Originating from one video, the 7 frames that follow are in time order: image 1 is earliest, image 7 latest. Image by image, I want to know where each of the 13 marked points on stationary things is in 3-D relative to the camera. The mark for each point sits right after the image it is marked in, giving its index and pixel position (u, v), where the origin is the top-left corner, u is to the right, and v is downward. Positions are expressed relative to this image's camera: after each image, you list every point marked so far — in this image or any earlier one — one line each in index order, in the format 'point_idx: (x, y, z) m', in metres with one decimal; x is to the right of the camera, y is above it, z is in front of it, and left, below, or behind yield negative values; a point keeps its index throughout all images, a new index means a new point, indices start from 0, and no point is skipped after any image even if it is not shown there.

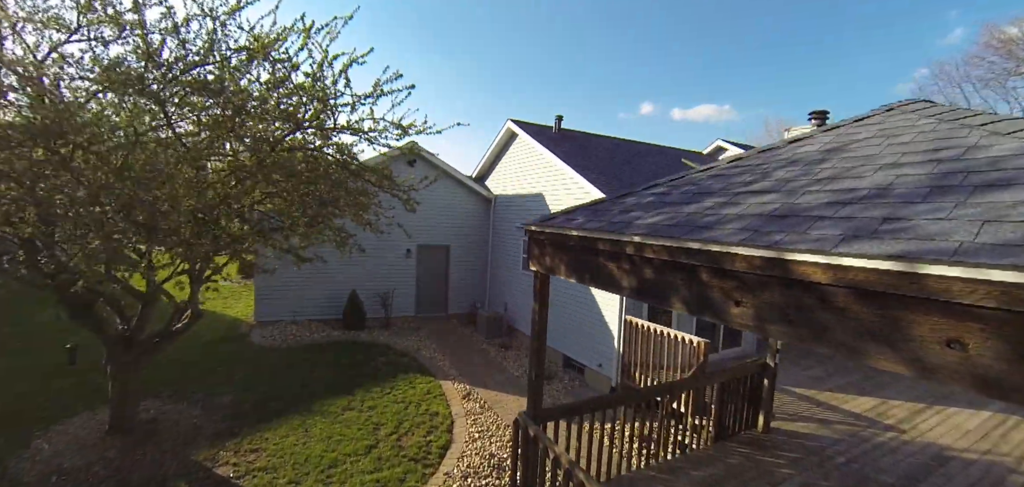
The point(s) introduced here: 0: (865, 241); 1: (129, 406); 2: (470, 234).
0: (+2.0, 0.0, +2.9) m
1: (-5.7, -2.4, +7.3) m
2: (-1.1, +0.2, +12.6) m
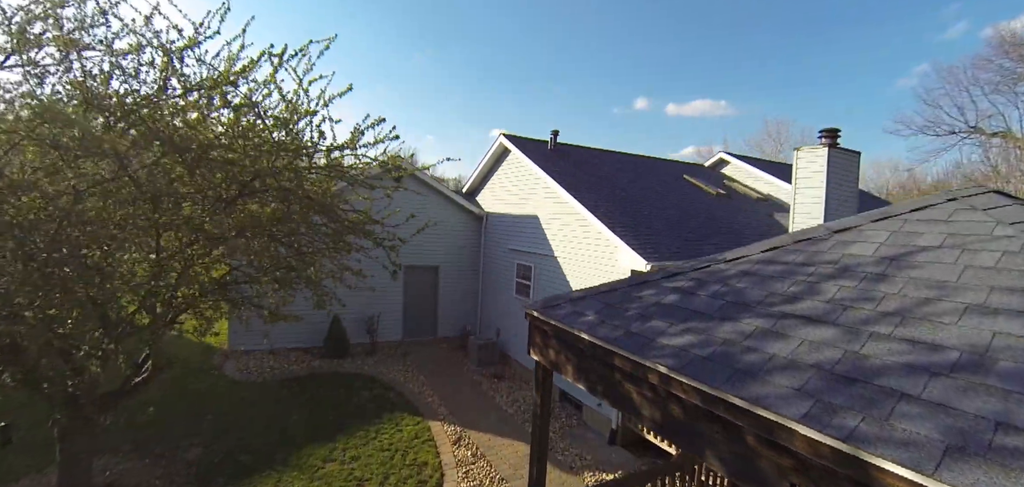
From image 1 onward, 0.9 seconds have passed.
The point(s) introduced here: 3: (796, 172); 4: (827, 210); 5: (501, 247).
0: (+2.1, -1.0, +2.2) m
1: (-5.7, -3.1, +6.6) m
2: (-1.2, -0.3, +11.8) m
3: (+6.4, +1.5, +11.0) m
4: (+6.7, +0.7, +10.4) m
5: (-0.3, -0.2, +11.4) m
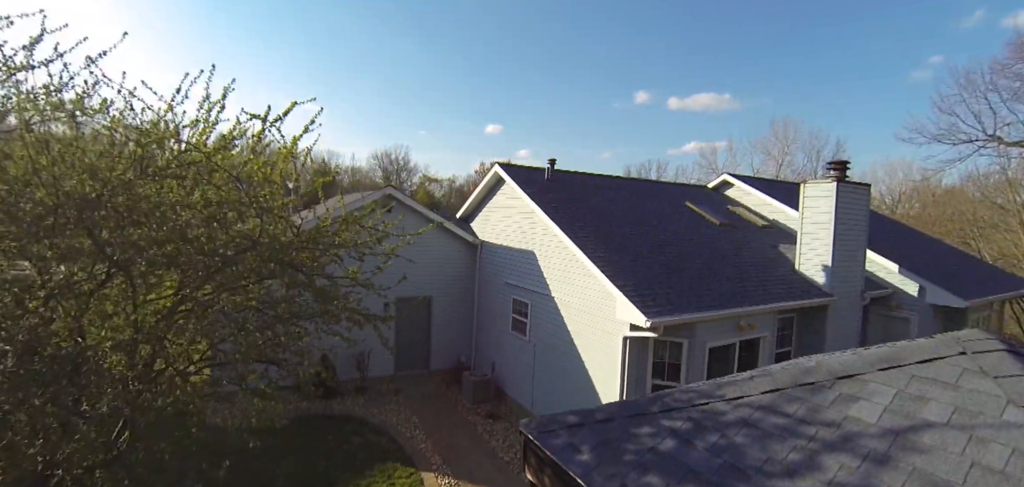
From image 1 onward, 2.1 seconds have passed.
0: (+2.1, -2.4, +2.2) m
1: (-5.8, -4.1, +6.6) m
2: (-1.3, -1.0, +11.7) m
3: (+6.3, +0.8, +10.8) m
4: (+6.6, -0.1, +10.2) m
5: (-0.4, -0.9, +11.2) m
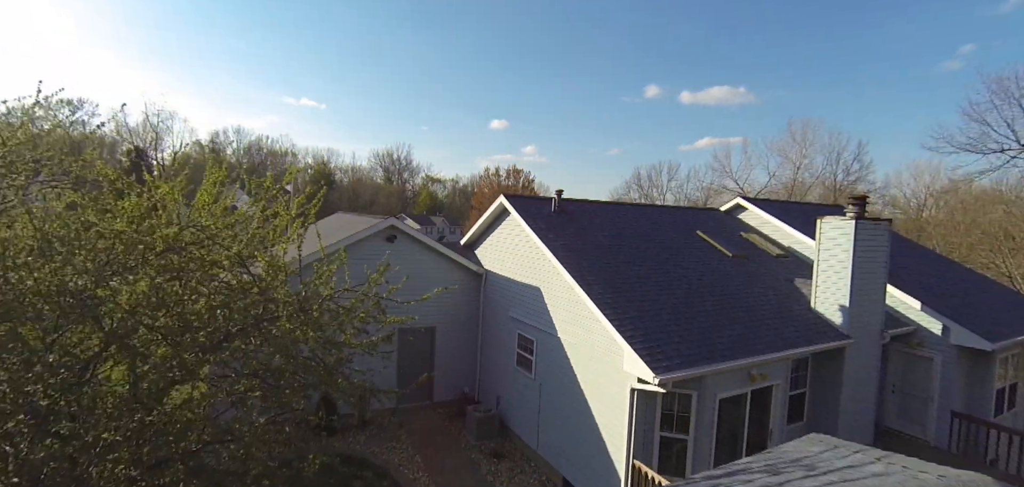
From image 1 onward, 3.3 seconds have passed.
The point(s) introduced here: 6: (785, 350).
0: (+2.1, -3.7, +2.1) m
1: (-5.7, -5.1, +6.7) m
2: (-1.2, -1.6, +11.5) m
3: (+6.4, 0.0, +10.4) m
4: (+6.7, -0.9, +9.9) m
5: (-0.2, -1.6, +11.0) m
6: (+5.0, -1.9, +9.1) m
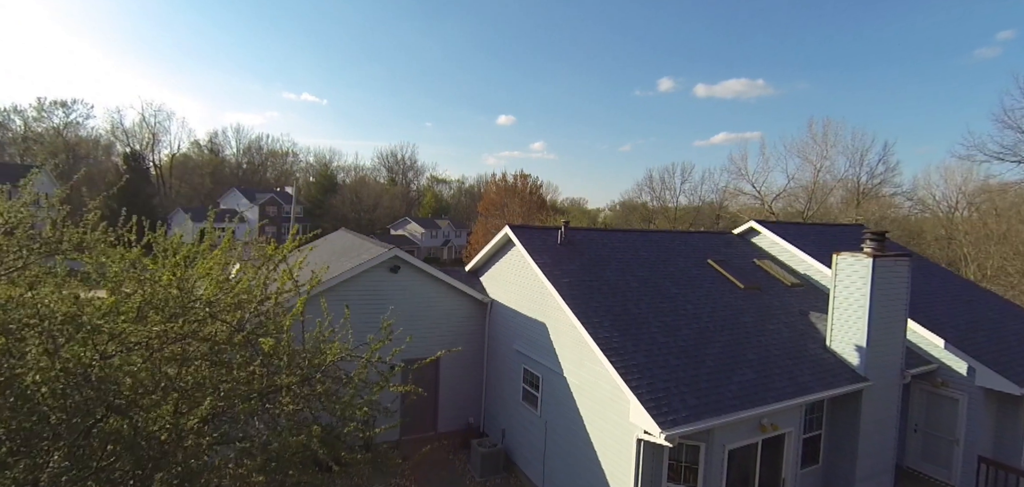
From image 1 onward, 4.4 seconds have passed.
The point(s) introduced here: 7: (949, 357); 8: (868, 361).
0: (+2.0, -4.9, +1.9) m
1: (-5.7, -6.0, +6.7) m
2: (-1.1, -2.2, +11.2) m
3: (+6.5, -0.7, +9.9) m
4: (+6.8, -1.6, +9.4) m
5: (-0.1, -2.2, +10.7) m
6: (+5.1, -2.7, +8.7) m
7: (+8.7, -2.3, +9.8) m
8: (+6.8, -2.3, +9.4) m
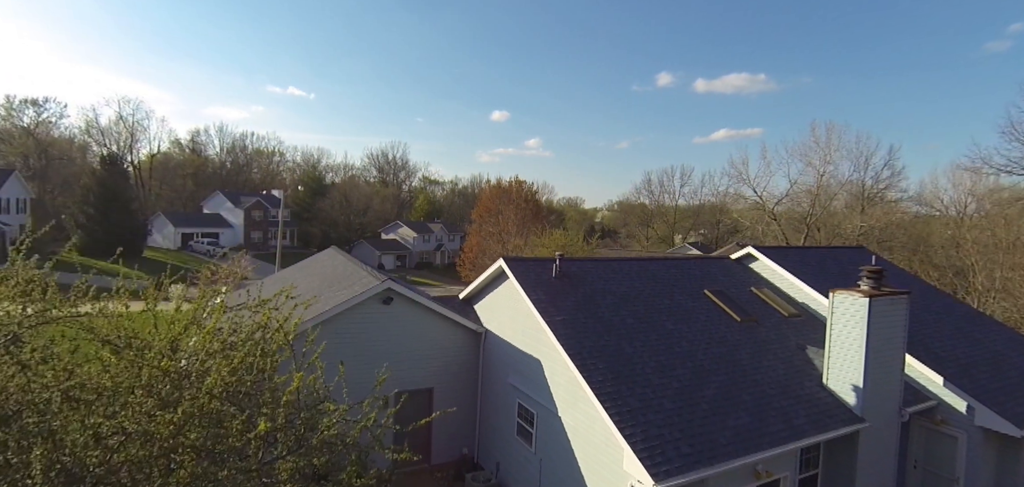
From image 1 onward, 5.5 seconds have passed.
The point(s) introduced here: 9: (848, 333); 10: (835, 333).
0: (+2.0, -6.0, +1.8) m
1: (-5.8, -6.8, +6.6) m
2: (-1.2, -2.8, +10.9) m
3: (+6.4, -1.4, +9.7) m
4: (+6.7, -2.3, +9.2) m
5: (-0.2, -2.8, +10.5) m
6: (+5.0, -3.5, +8.6) m
7: (+8.6, -3.0, +9.7) m
8: (+6.7, -3.0, +9.3) m
9: (+6.5, -1.7, +9.4) m
10: (+6.4, -1.7, +9.6) m
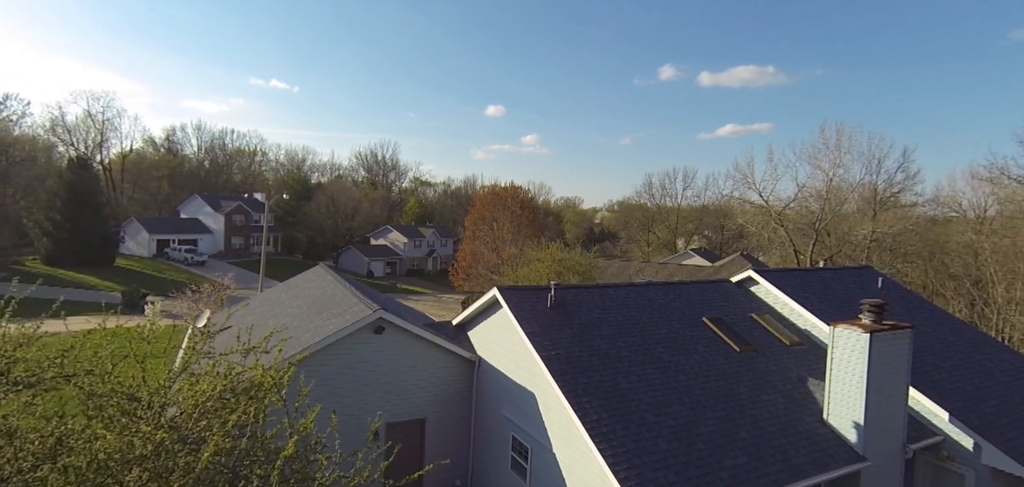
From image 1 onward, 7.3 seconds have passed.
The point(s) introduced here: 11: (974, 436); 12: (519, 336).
0: (+2.0, -7.0, +1.4) m
1: (-5.8, -7.5, +6.1) m
2: (-1.3, -3.3, +10.3) m
3: (+6.4, -2.0, +9.0) m
4: (+6.6, -3.0, +8.7) m
5: (-0.3, -3.3, +9.8) m
6: (+4.9, -4.1, +8.0) m
7: (+8.5, -3.6, +9.2) m
8: (+6.6, -3.6, +8.7) m
9: (+6.5, -2.3, +8.8) m
10: (+6.4, -2.3, +9.0) m
11: (+8.6, -3.6, +8.9) m
12: (+0.3, -1.8, +8.9) m
